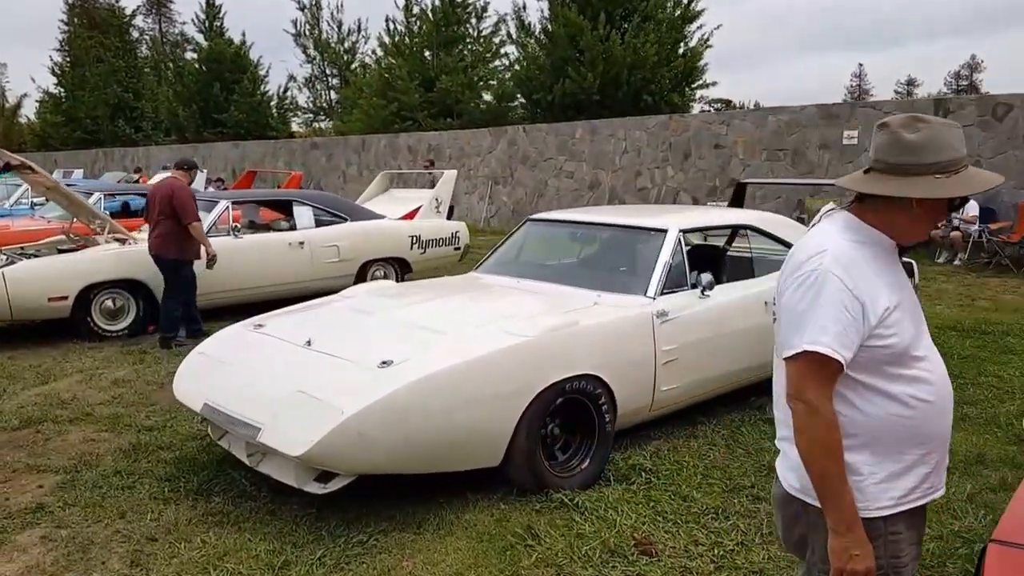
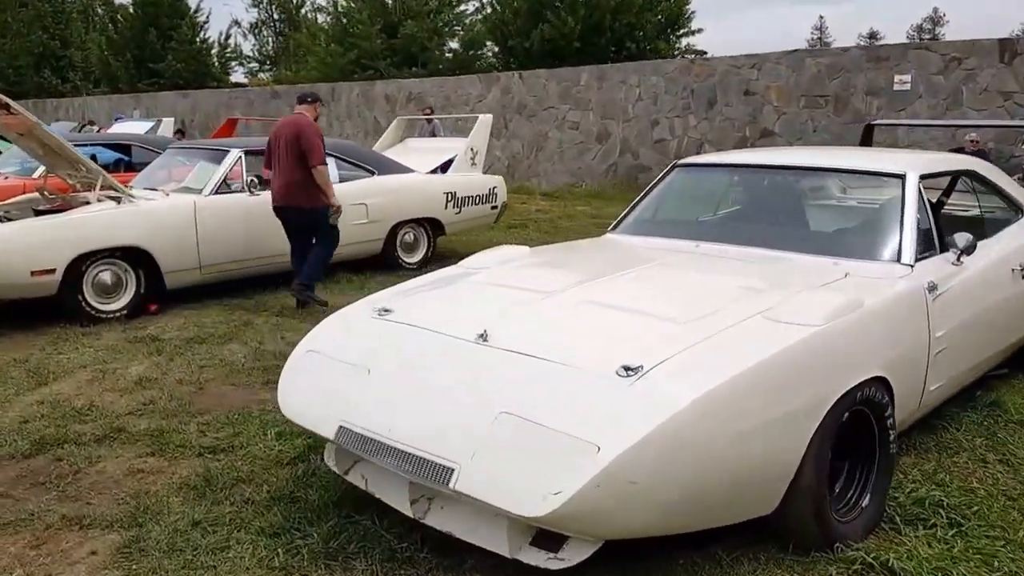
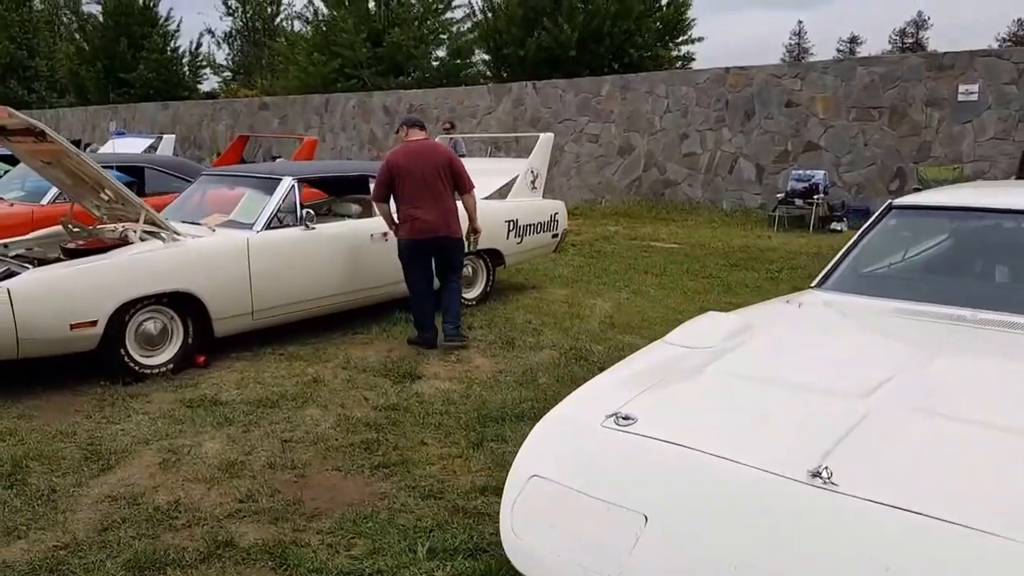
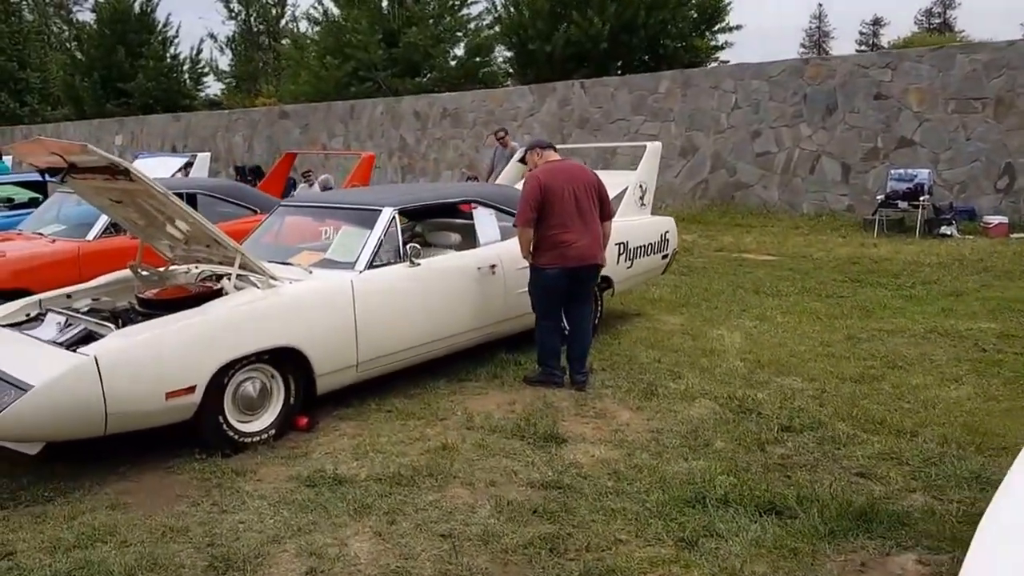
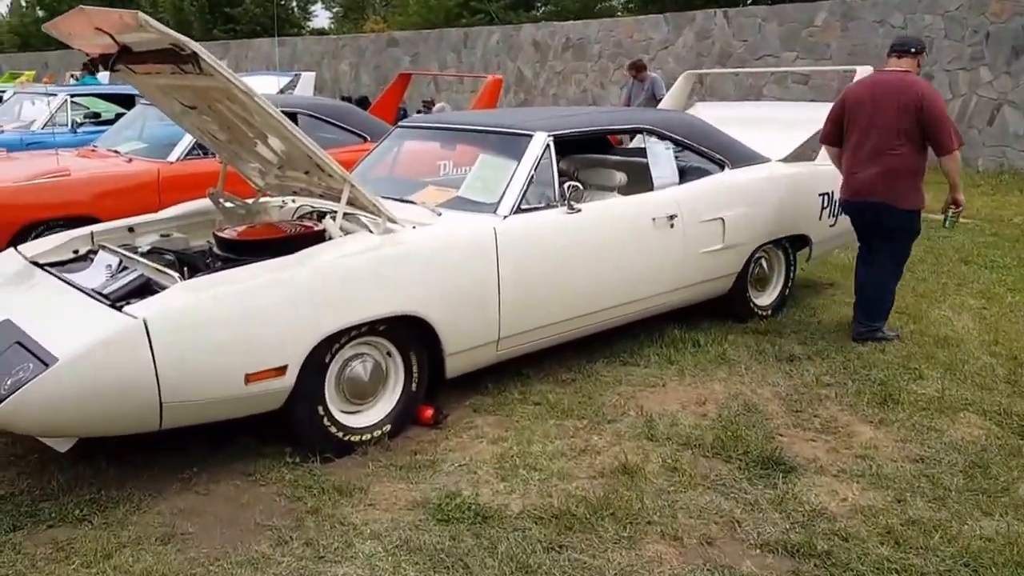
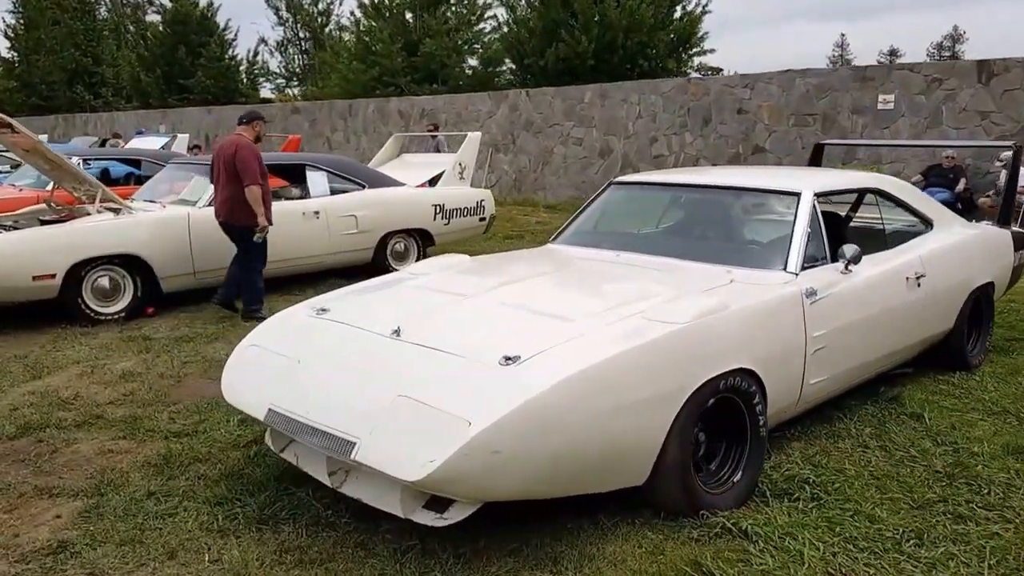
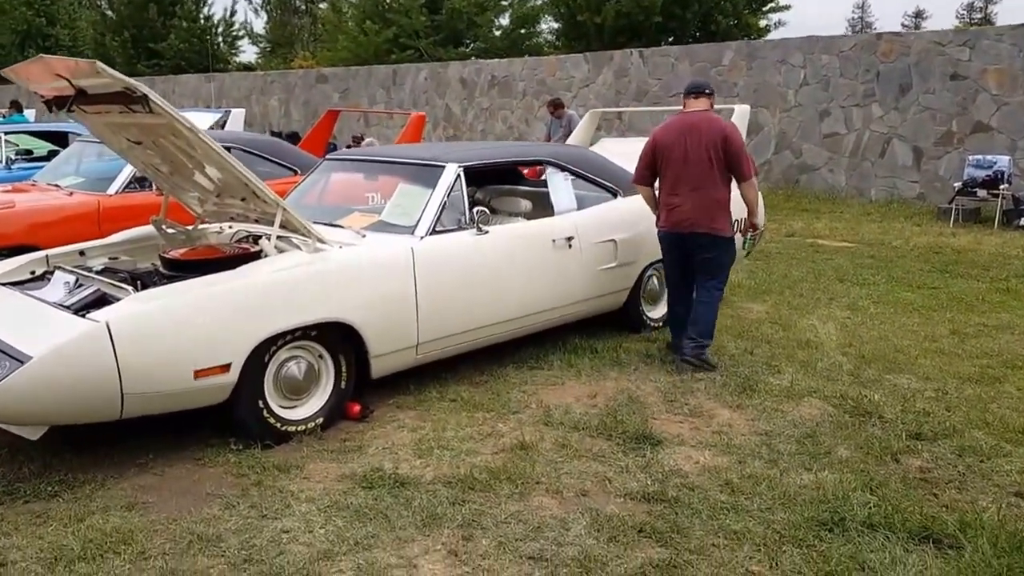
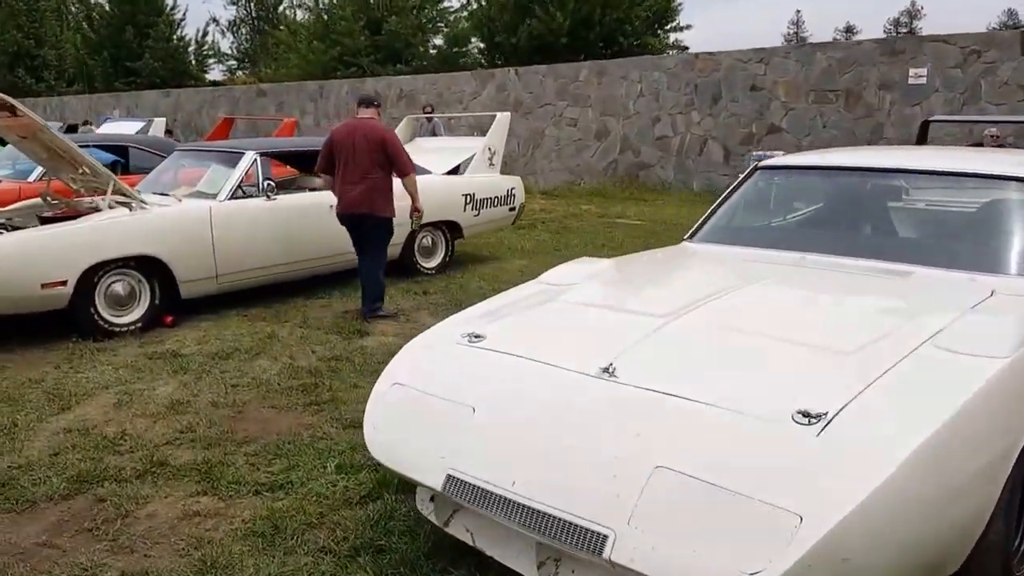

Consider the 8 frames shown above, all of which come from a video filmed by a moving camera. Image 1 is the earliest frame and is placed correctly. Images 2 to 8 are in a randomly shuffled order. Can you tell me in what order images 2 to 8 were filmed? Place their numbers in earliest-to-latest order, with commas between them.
6, 2, 8, 3, 4, 7, 5
